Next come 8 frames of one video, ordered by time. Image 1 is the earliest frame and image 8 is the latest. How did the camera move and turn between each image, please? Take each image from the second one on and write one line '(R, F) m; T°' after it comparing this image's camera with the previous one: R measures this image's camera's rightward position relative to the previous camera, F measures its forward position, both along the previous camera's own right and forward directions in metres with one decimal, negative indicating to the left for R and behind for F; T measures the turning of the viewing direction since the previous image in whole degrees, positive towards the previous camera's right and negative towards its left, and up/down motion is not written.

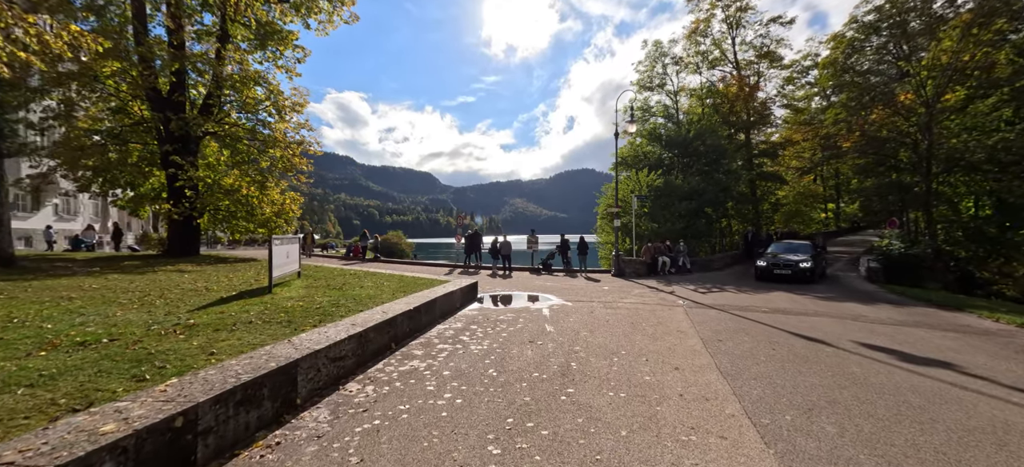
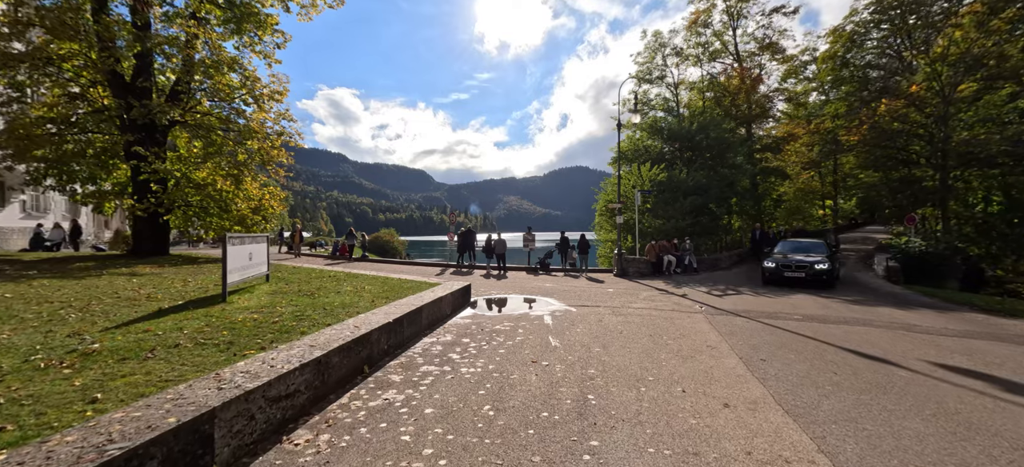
(-0.1, +1.0) m; +1°
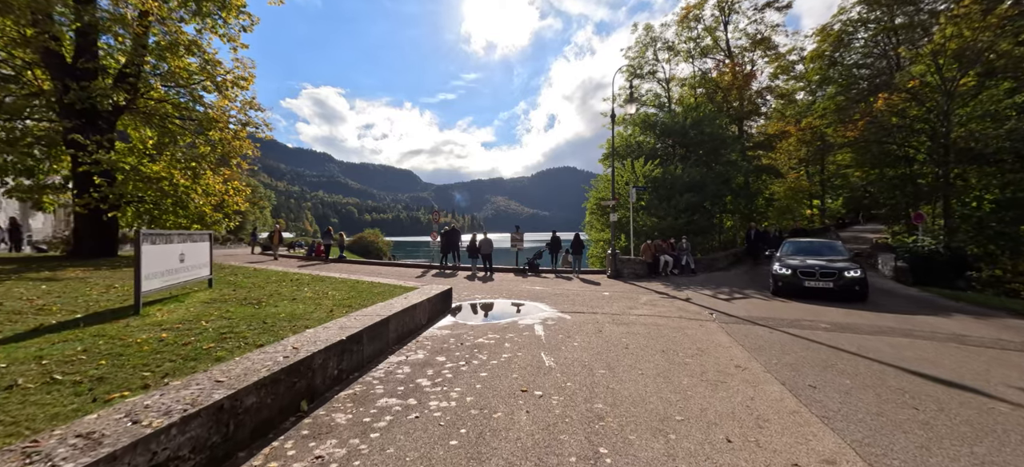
(0.0, +1.0) m; +2°
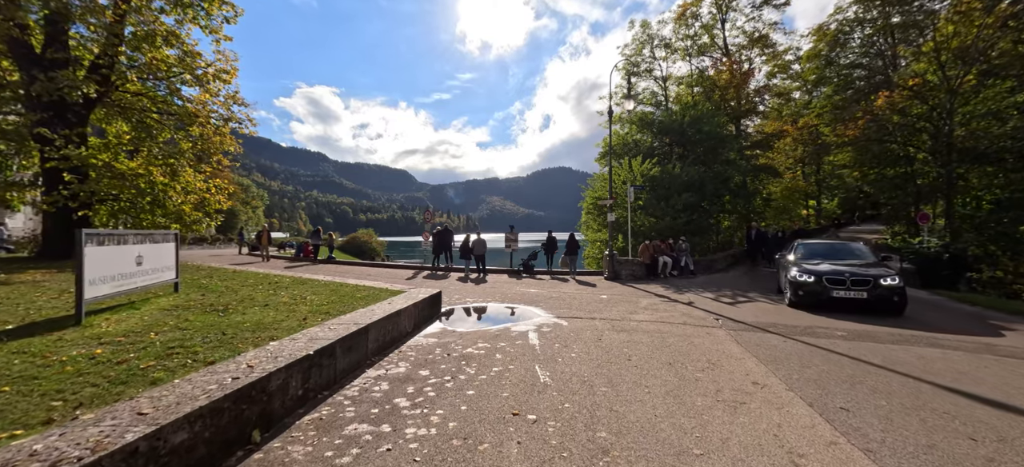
(+0.1, +0.5) m; +1°
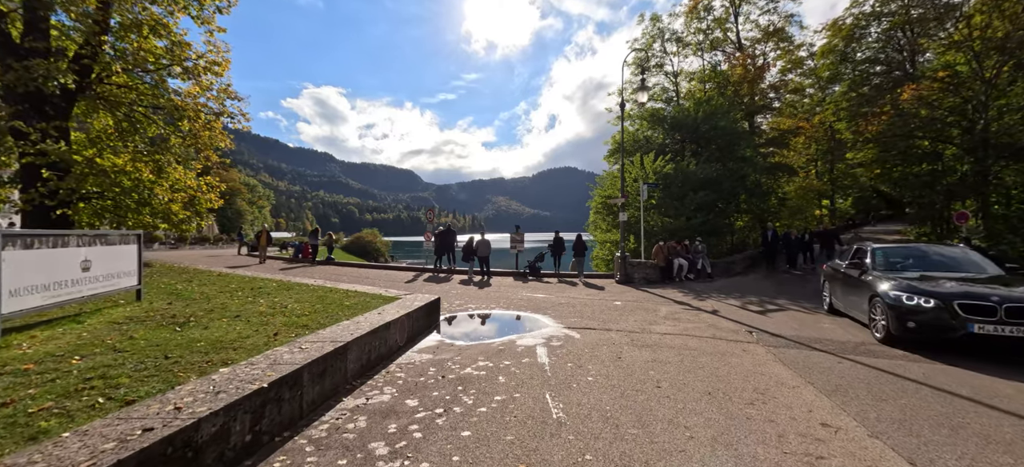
(0.0, +0.8) m; -1°
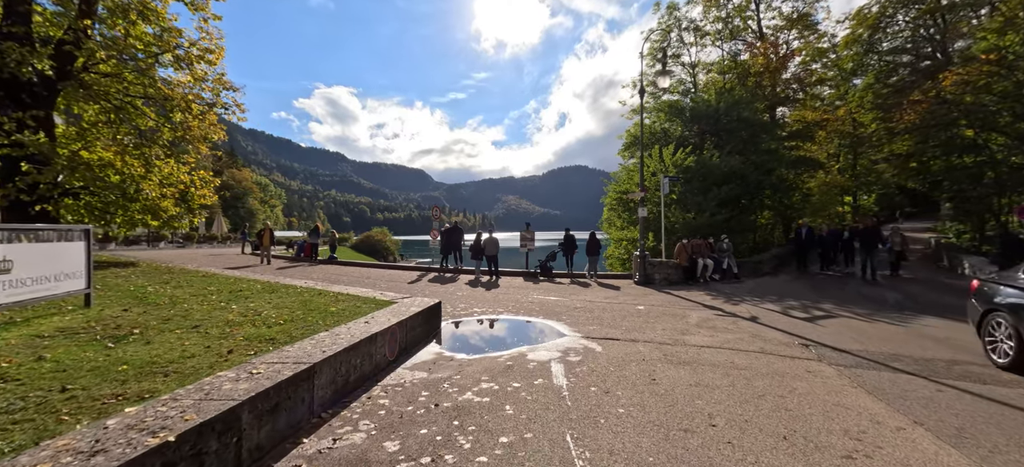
(0.0, +0.9) m; -1°
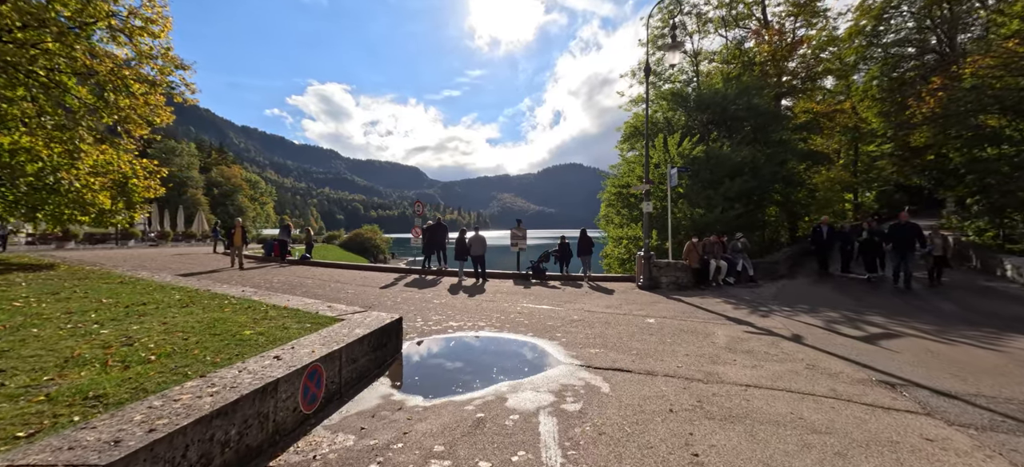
(+0.2, +1.5) m; +1°
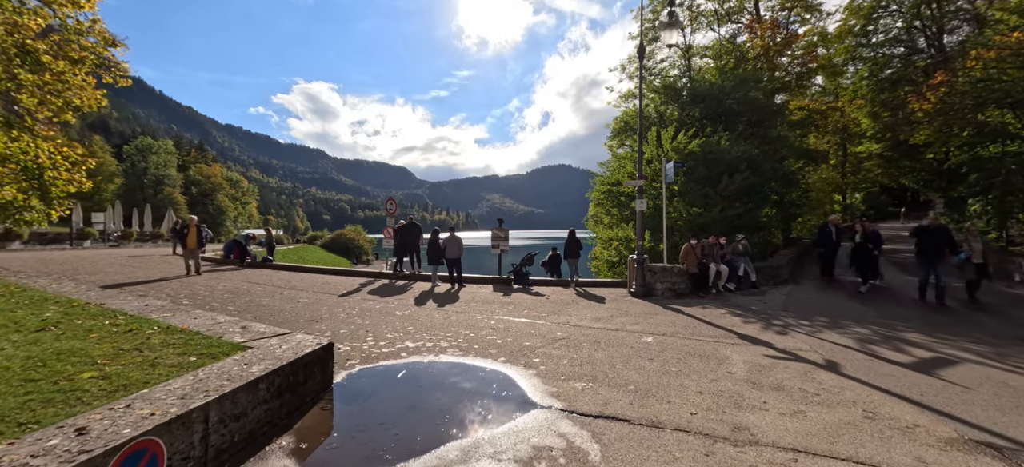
(+0.3, +1.2) m; +2°
